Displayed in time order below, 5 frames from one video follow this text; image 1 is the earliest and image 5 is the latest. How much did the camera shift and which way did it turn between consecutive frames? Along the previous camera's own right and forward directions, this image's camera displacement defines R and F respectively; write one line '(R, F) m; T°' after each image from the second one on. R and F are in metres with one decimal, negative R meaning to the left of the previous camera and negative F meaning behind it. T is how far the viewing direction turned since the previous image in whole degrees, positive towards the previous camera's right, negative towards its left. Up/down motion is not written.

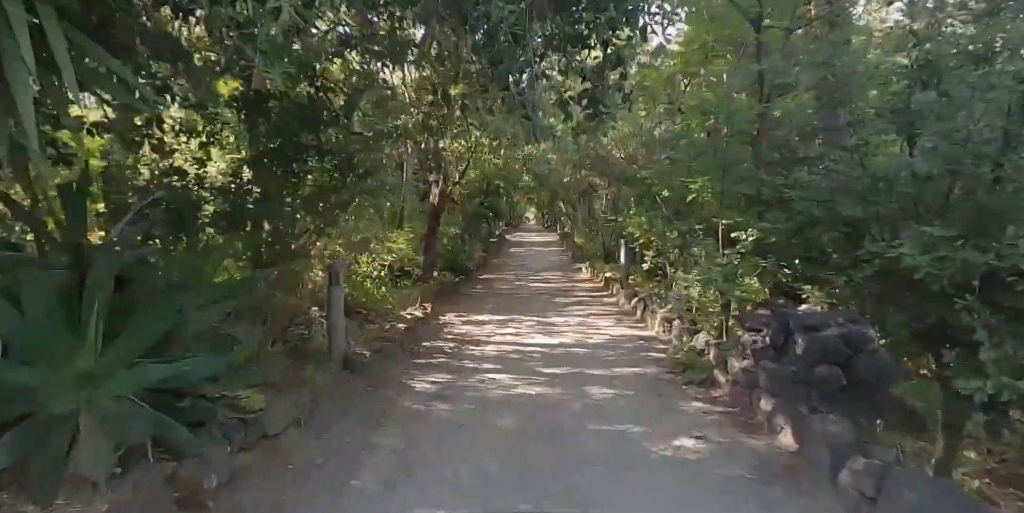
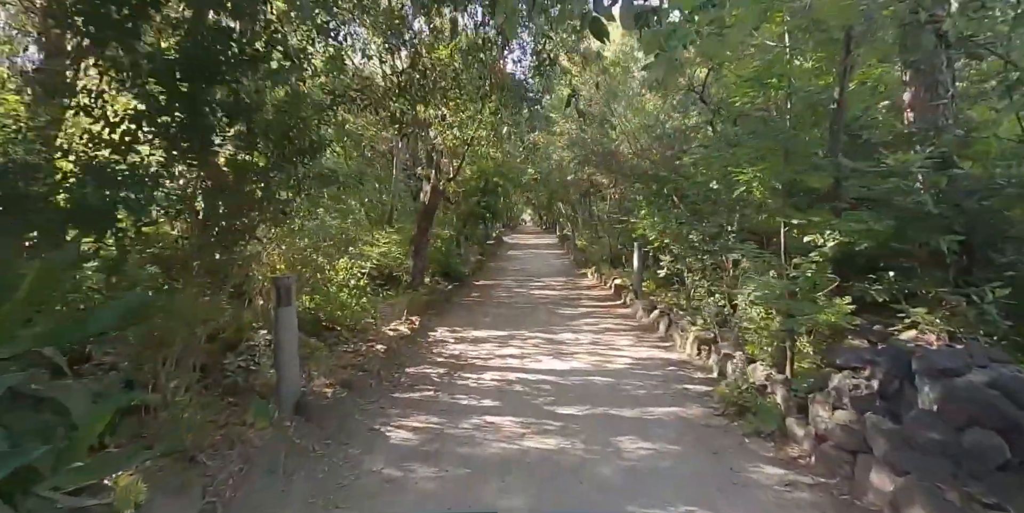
(-0.1, +1.4) m; 0°
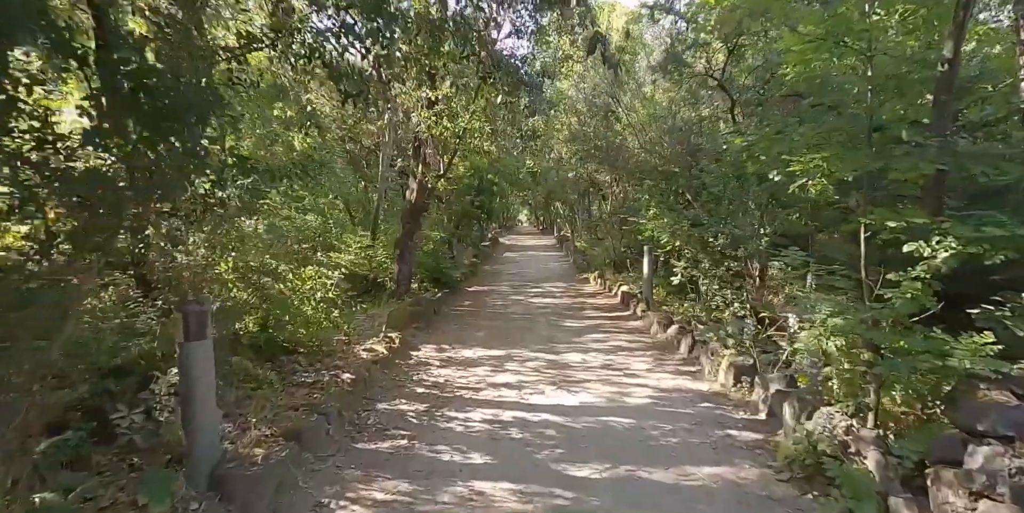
(0.0, +1.2) m; 0°
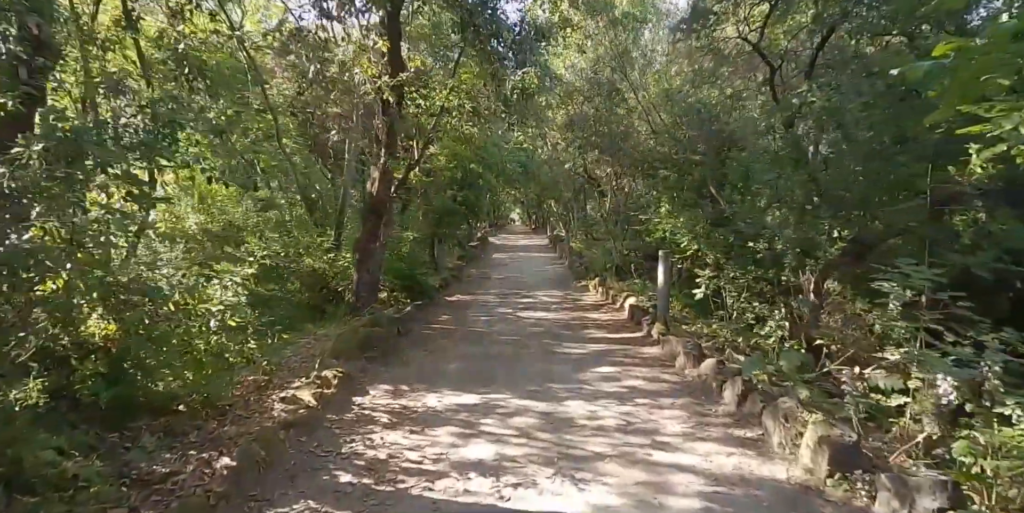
(+0.1, +2.0) m; +1°
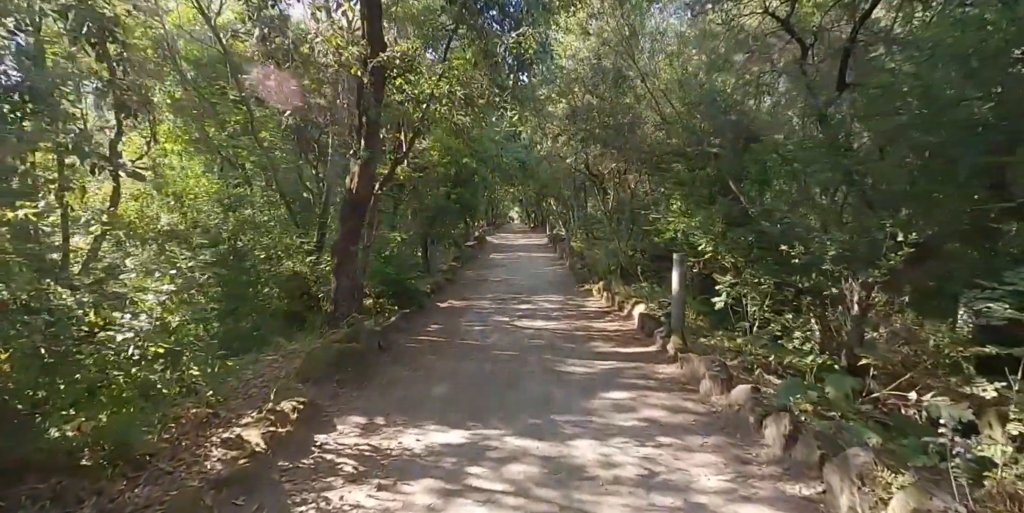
(0.0, +0.9) m; 0°
